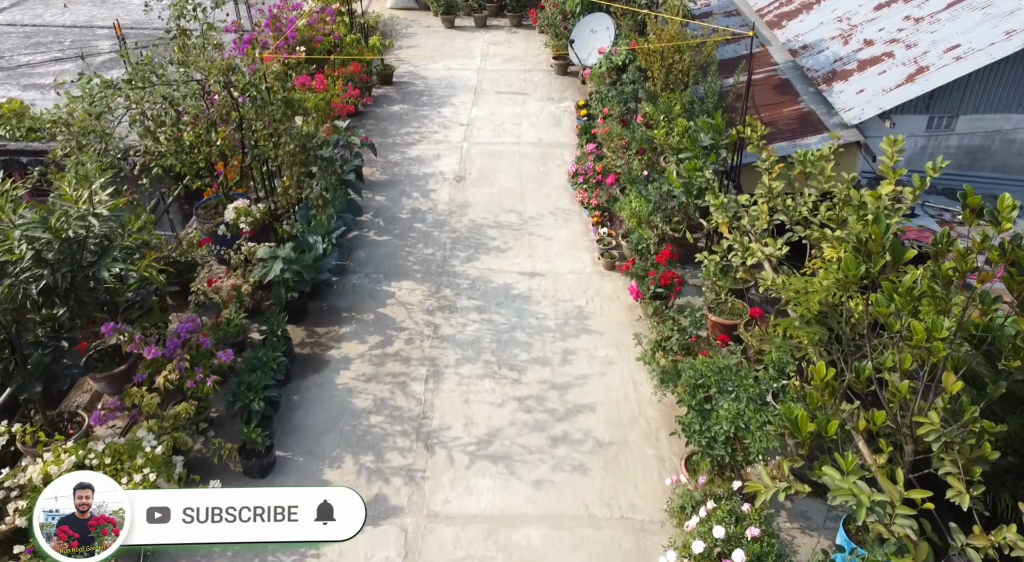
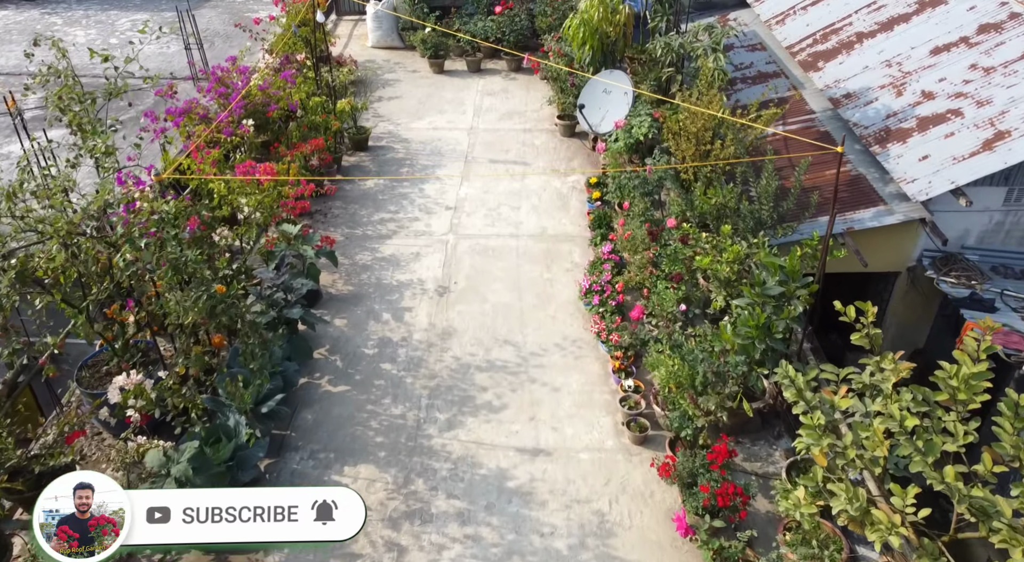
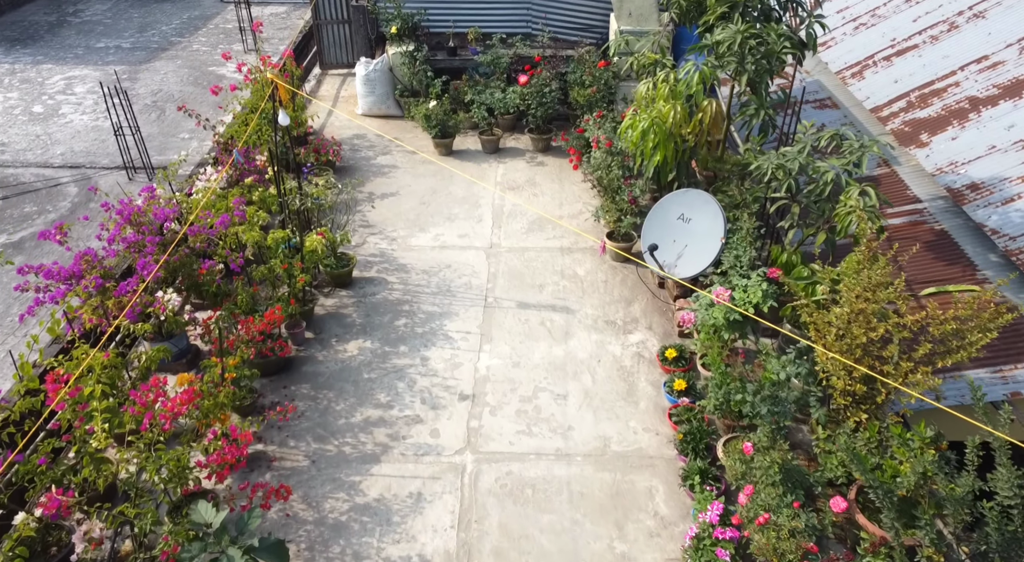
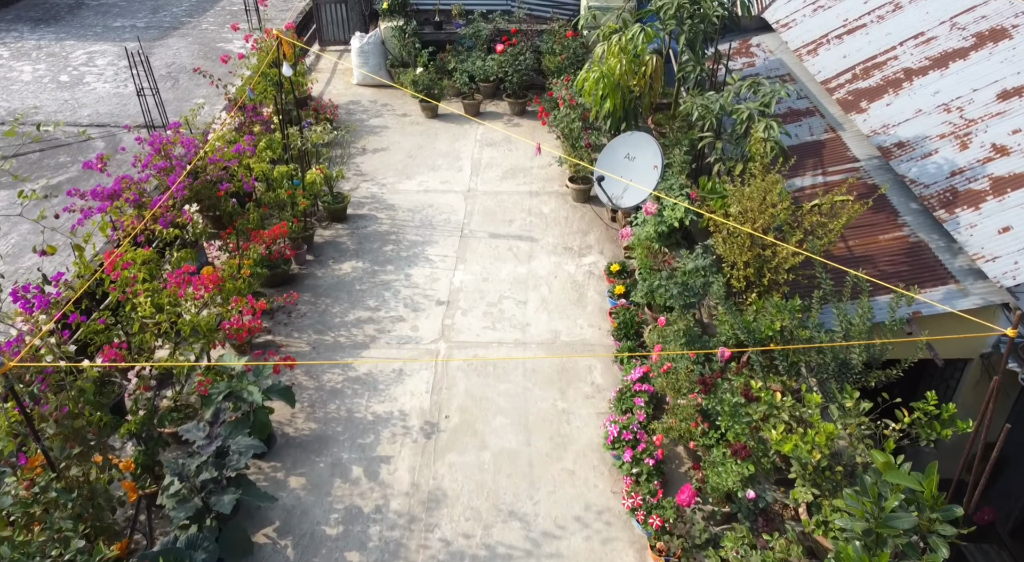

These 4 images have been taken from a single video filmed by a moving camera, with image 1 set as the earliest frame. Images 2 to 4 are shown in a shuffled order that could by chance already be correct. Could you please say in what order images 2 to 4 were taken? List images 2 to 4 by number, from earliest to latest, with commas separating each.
2, 4, 3
